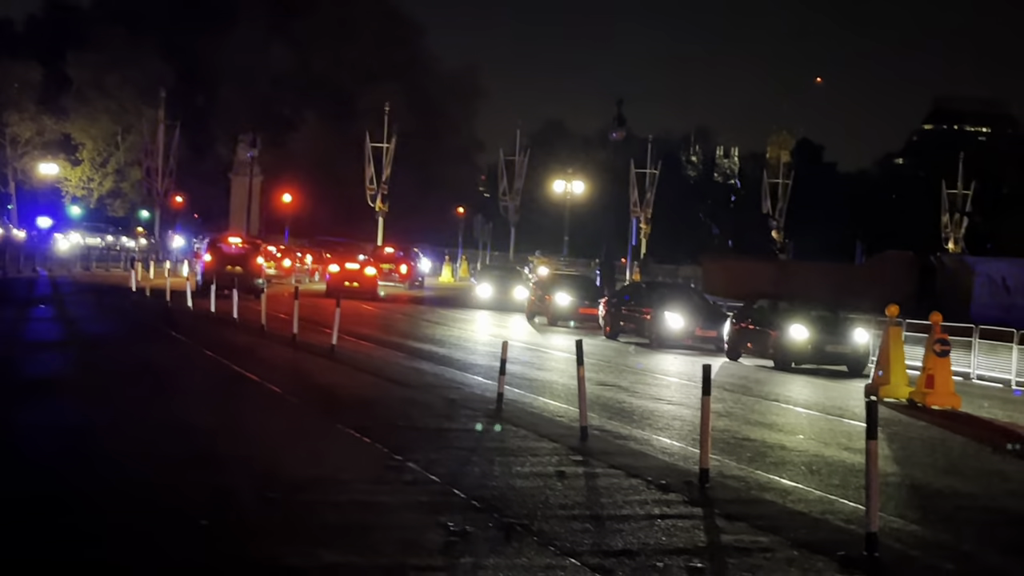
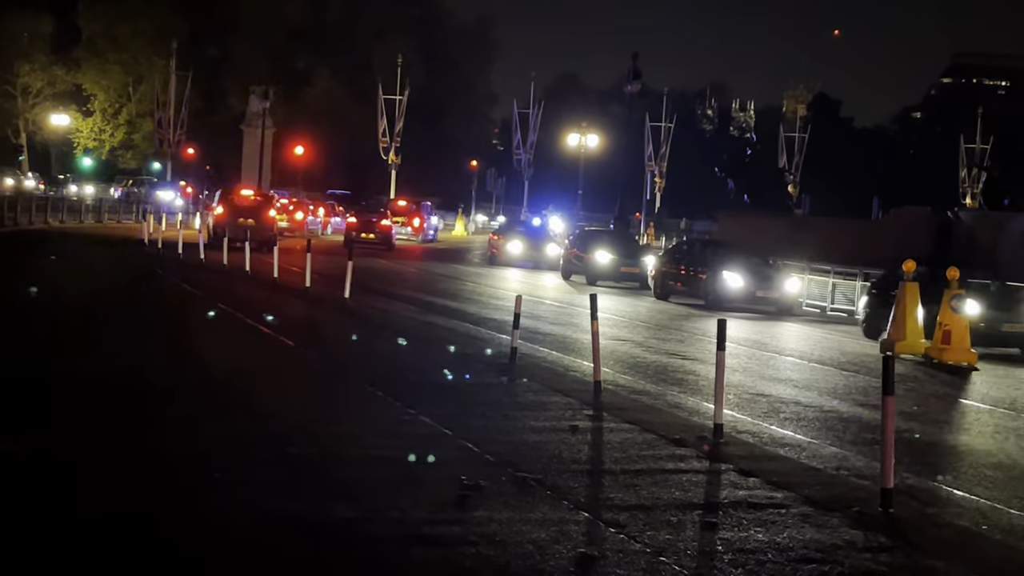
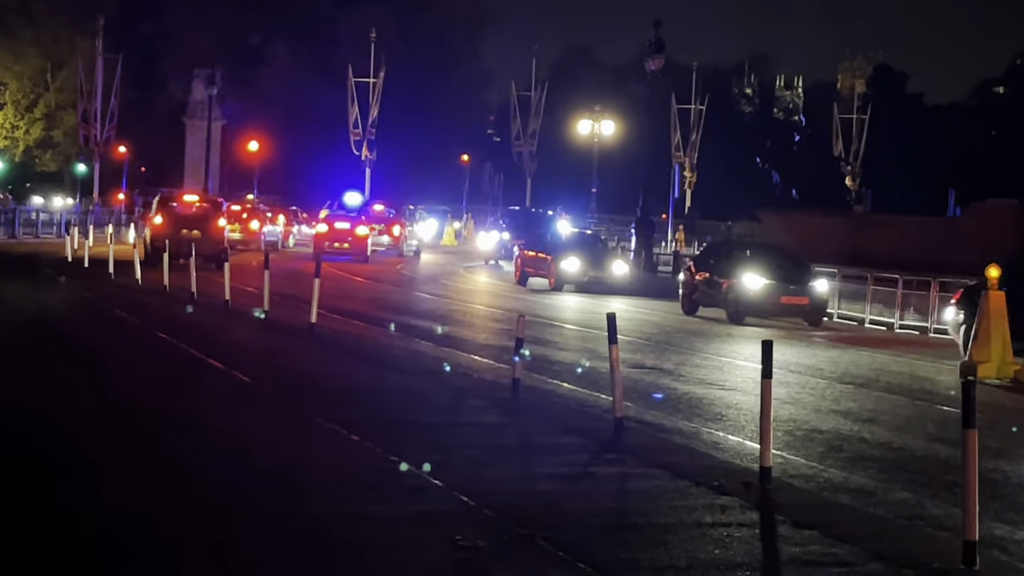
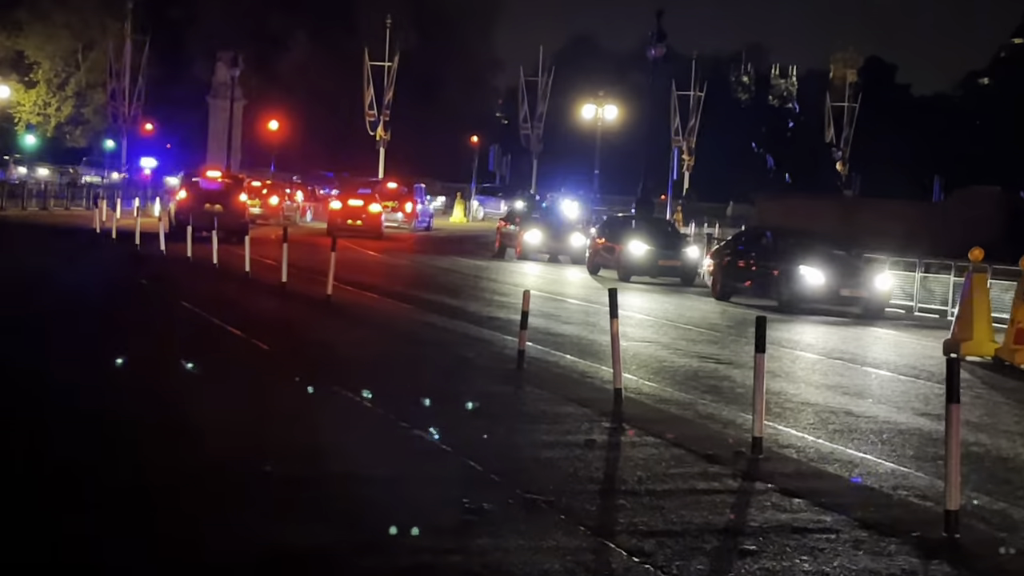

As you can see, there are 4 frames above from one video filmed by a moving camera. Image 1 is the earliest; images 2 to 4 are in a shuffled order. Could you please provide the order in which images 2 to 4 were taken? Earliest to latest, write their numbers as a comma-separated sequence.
2, 4, 3
